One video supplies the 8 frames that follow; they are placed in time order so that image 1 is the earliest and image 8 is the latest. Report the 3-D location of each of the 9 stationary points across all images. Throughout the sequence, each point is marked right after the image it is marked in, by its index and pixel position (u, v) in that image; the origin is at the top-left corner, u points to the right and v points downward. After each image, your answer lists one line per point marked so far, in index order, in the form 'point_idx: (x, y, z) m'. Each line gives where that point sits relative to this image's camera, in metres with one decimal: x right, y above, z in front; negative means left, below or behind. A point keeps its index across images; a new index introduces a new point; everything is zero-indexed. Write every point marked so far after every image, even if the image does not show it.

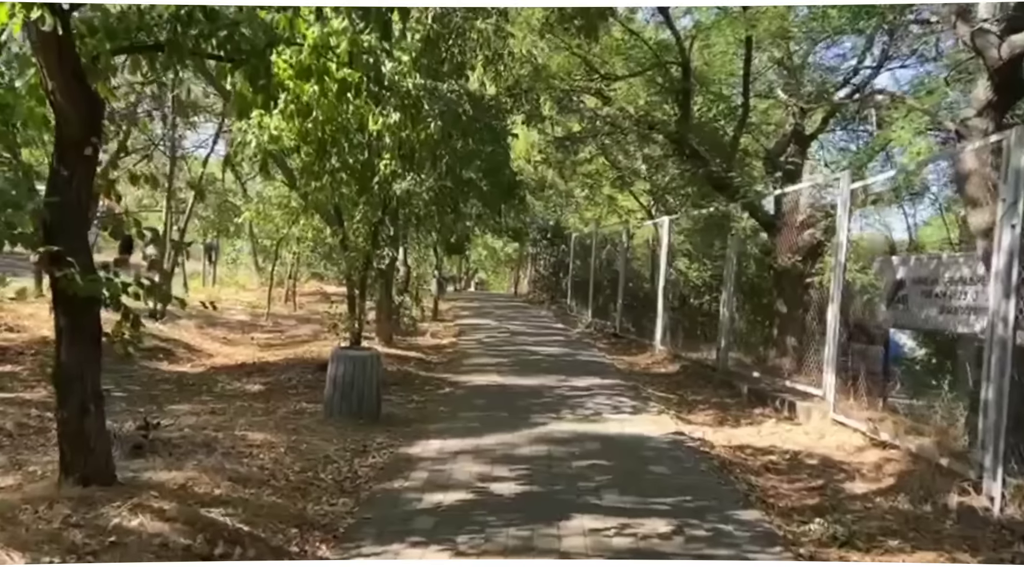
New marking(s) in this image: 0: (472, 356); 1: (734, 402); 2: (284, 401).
0: (-0.5, -0.9, +10.2) m
1: (+2.1, -1.1, +7.8) m
2: (-1.9, -1.0, +6.8) m
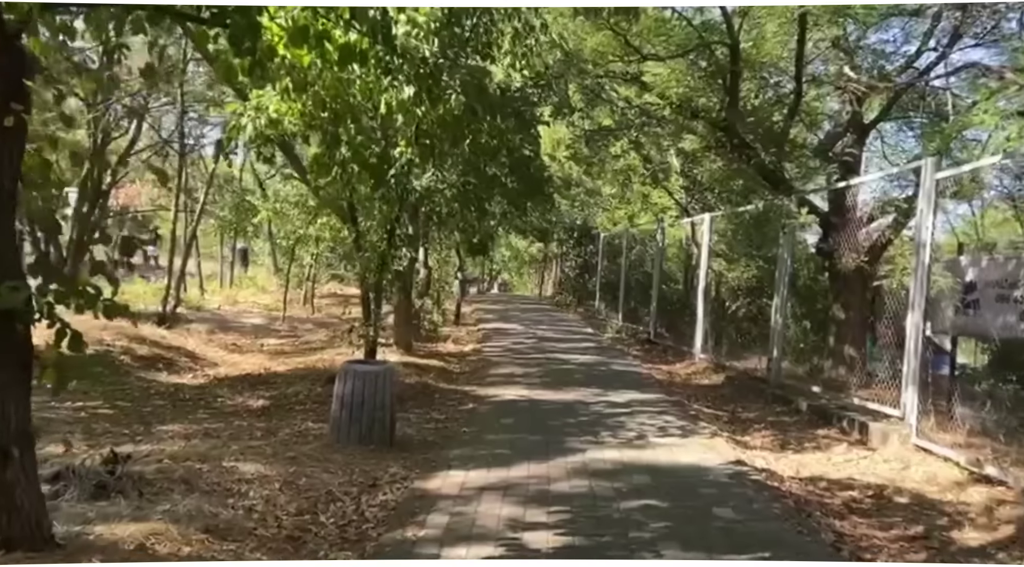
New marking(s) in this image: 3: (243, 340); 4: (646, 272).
0: (-0.2, -0.9, +9.4) m
1: (+2.4, -1.2, +6.9) m
2: (-1.6, -1.0, +6.0) m
3: (-3.8, -0.8, +11.5) m
4: (+2.5, +0.2, +15.5) m
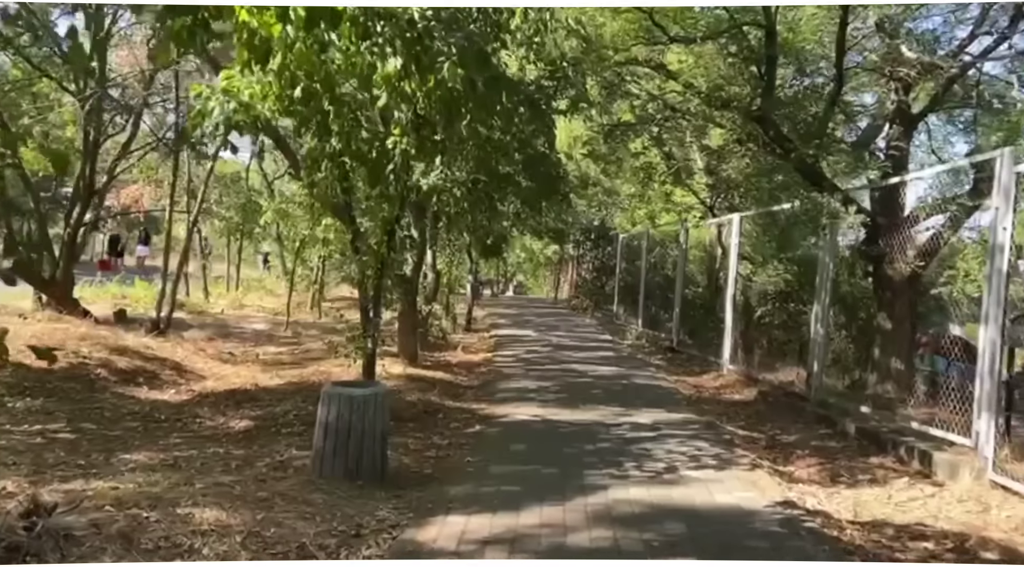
0: (0.0, -1.0, +8.7) m
1: (+2.5, -1.2, +6.1) m
2: (-1.6, -1.1, +5.3) m
3: (-3.6, -0.9, +10.9) m
4: (+2.8, +0.2, +14.7) m
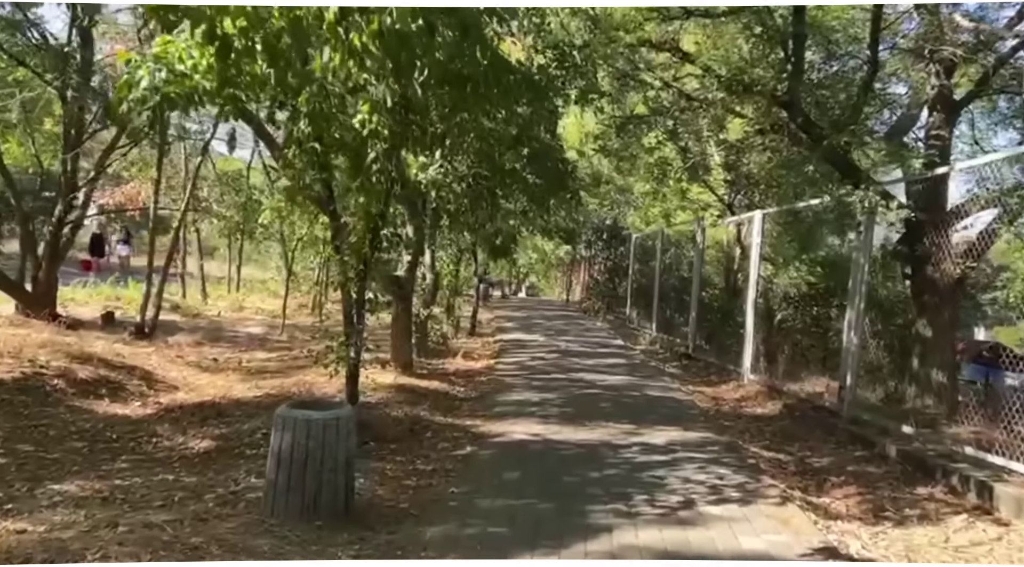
0: (0.0, -1.0, +8.0) m
1: (+2.4, -1.3, +5.4) m
2: (-1.6, -1.1, +4.7) m
3: (-3.6, -0.9, +10.3) m
4: (+2.9, +0.1, +14.0) m
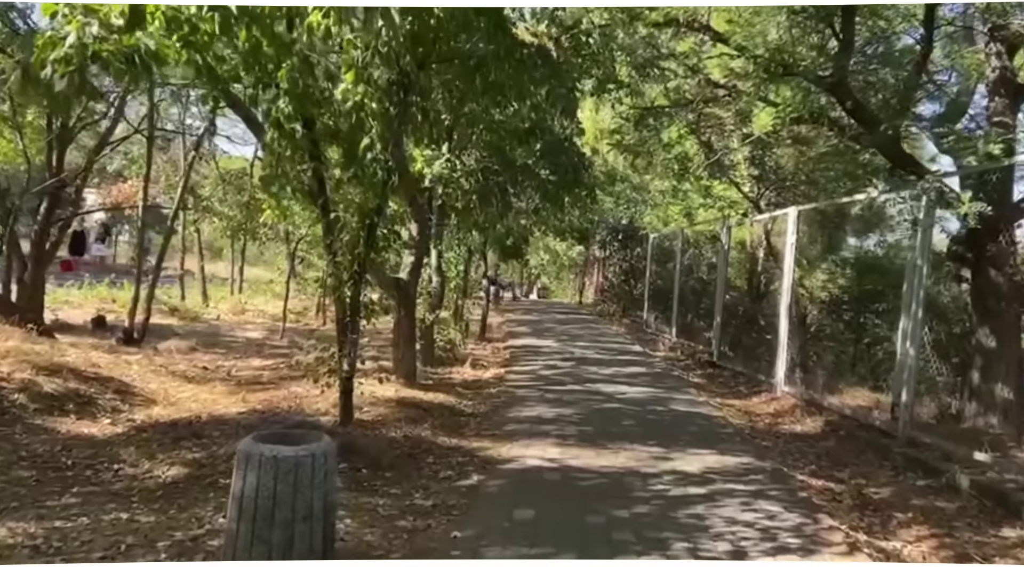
0: (+0.1, -1.1, +7.3) m
1: (+2.5, -1.3, +4.7) m
2: (-1.5, -1.1, +4.0) m
3: (-3.4, -0.9, +9.6) m
4: (+3.1, +0.1, +13.2) m
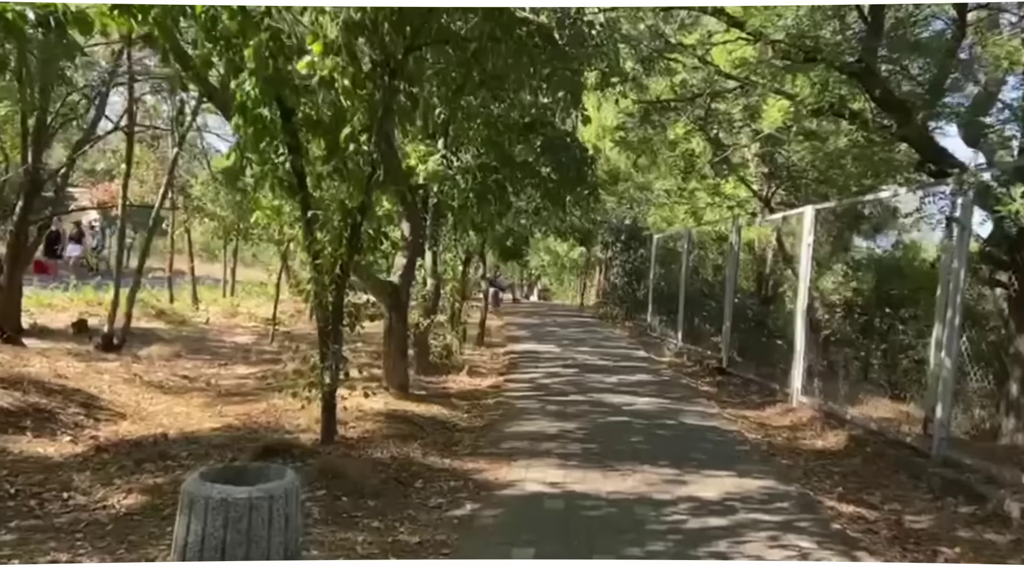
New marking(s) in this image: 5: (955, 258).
0: (+0.1, -1.1, +6.8) m
1: (+2.5, -1.3, +4.1) m
2: (-1.6, -1.1, +3.5) m
3: (-3.4, -0.9, +9.1) m
4: (+3.1, 0.0, +12.7) m
5: (+3.0, +0.2, +5.5) m
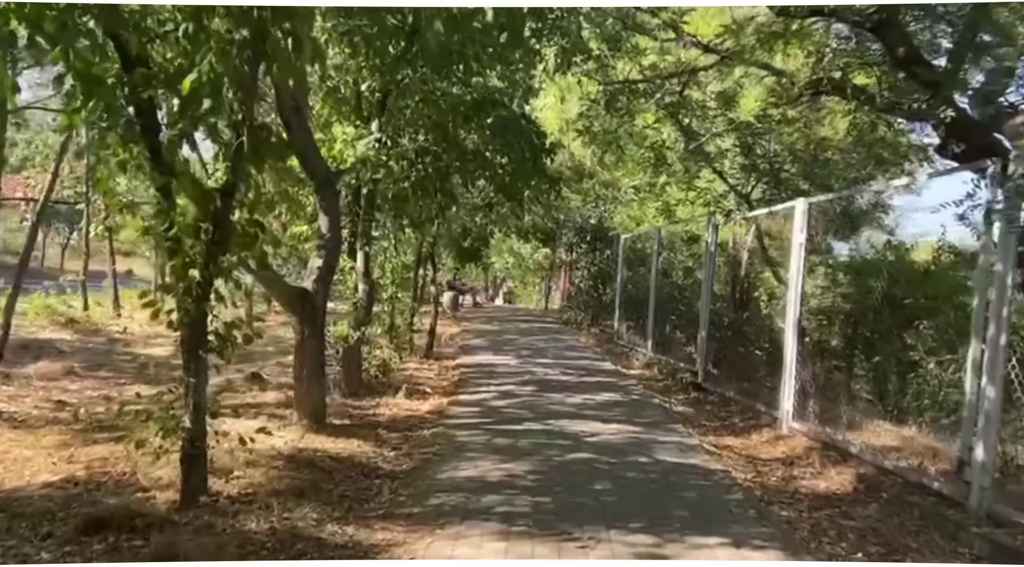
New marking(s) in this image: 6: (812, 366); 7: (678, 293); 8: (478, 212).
0: (-0.3, -1.1, +5.5) m
1: (+2.2, -1.4, +3.0) m
2: (-1.9, -1.2, +2.2) m
3: (-4.0, -1.0, +7.7) m
4: (+2.4, 0.0, +11.6) m
5: (+2.6, +0.1, +4.4) m
6: (+2.5, -0.7, +6.7) m
7: (+2.4, -0.1, +11.7) m
8: (-0.4, +1.0, +11.5) m
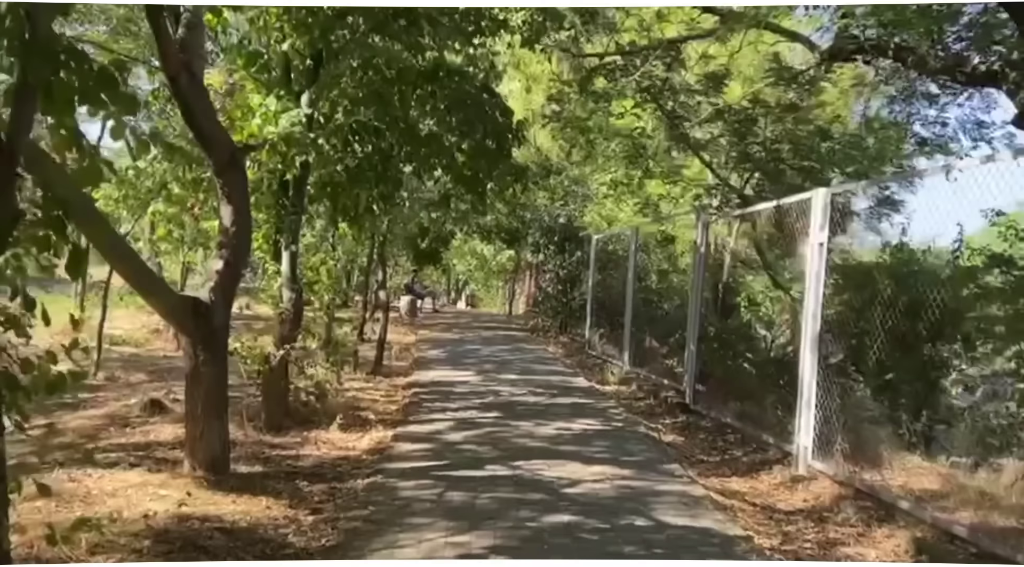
0: (-0.6, -1.2, +4.2) m
1: (+2.1, -1.4, +1.8) m
2: (-1.9, -1.2, +0.8) m
3: (-4.3, -1.1, +6.2) m
4: (+1.9, -0.1, +10.4) m
5: (+2.4, +0.1, +3.2) m
6: (+2.2, -0.8, +5.5) m
7: (+1.9, -0.2, +10.5) m
8: (-0.9, +0.9, +10.2) m
